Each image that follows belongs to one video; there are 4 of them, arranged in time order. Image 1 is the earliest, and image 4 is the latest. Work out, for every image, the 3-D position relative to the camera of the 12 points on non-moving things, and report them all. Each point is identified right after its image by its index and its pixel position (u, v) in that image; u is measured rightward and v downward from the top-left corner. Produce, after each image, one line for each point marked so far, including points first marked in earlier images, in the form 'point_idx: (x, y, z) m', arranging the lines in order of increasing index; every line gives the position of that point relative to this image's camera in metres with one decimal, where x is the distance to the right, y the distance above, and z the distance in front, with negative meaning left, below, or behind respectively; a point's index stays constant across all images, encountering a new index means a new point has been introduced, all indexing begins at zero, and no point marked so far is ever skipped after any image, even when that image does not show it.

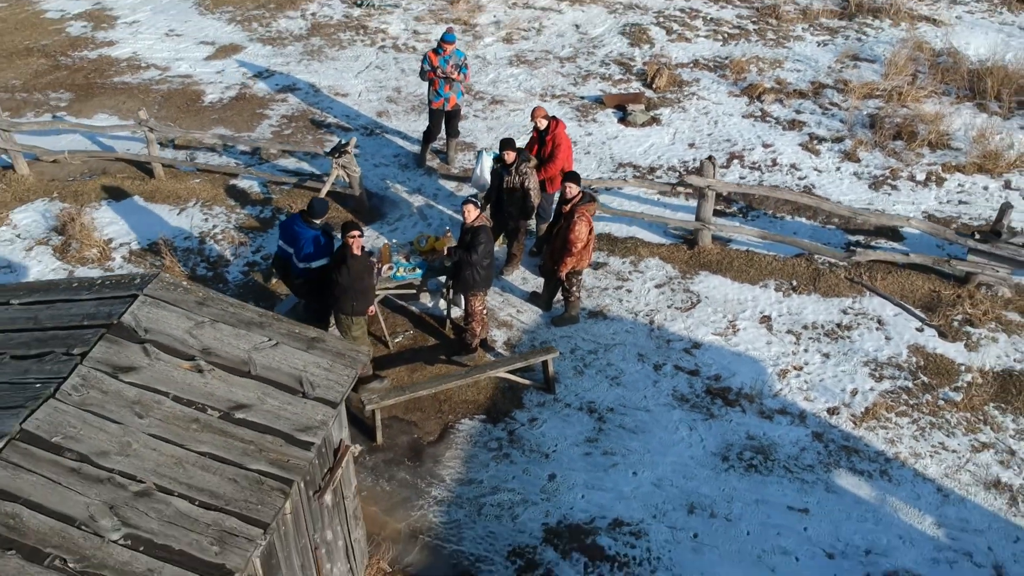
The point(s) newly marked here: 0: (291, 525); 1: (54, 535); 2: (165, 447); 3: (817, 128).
0: (-0.8, -0.9, +3.7) m
1: (-1.4, -0.8, +3.1) m
2: (-1.2, -0.5, +3.5) m
3: (+2.6, +1.4, +8.4) m
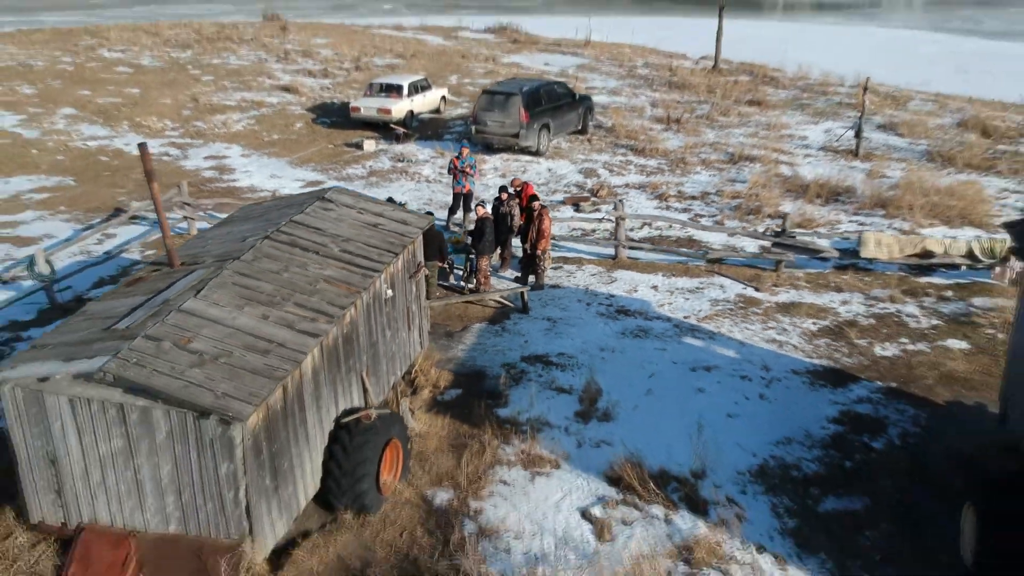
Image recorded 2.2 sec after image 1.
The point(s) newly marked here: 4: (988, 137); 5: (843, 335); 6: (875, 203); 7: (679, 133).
0: (-0.9, +0.1, +8.0) m
1: (-1.5, +0.3, +7.4) m
2: (-1.3, +0.4, +7.8) m
3: (+2.5, +1.0, +13.1) m
4: (+8.5, +2.7, +17.3) m
5: (+3.2, -0.5, +9.5) m
6: (+4.8, +1.1, +13.0) m
7: (+3.0, +2.7, +17.4) m
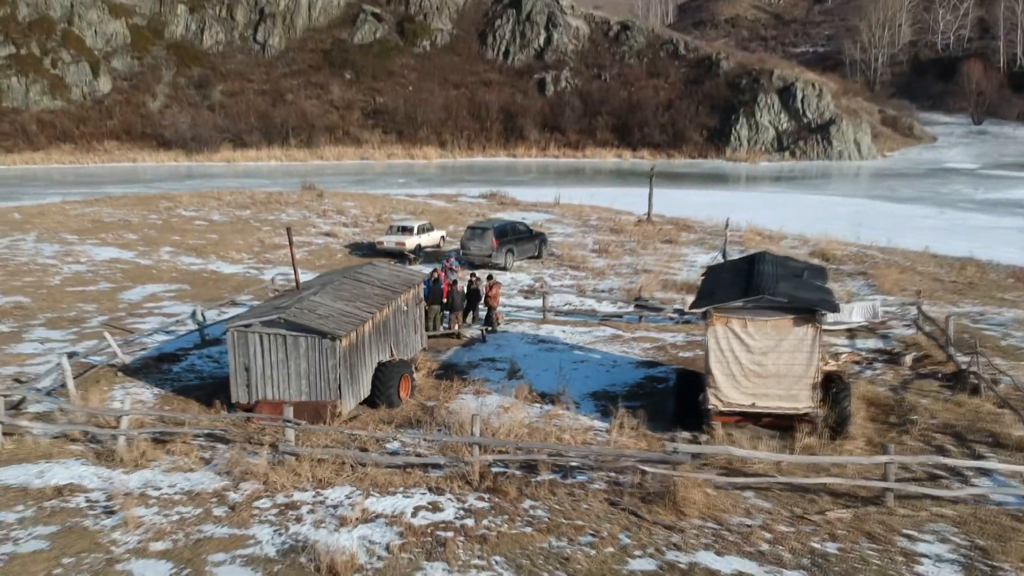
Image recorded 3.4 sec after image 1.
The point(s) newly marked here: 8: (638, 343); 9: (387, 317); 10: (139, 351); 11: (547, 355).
0: (-1.6, -0.3, +15.1) m
1: (-2.2, +0.1, +14.6) m
2: (-2.0, +0.1, +15.0) m
3: (+1.9, -0.2, +20.3) m
4: (+7.9, +0.7, +24.6) m
5: (+2.6, -1.0, +16.4) m
6: (+4.2, -0.1, +20.1) m
7: (+2.4, +0.8, +24.8) m
8: (+2.2, -0.9, +16.8) m
9: (-1.8, -0.4, +14.2) m
10: (-6.4, -1.1, +16.8) m
11: (+0.6, -1.1, +16.2) m
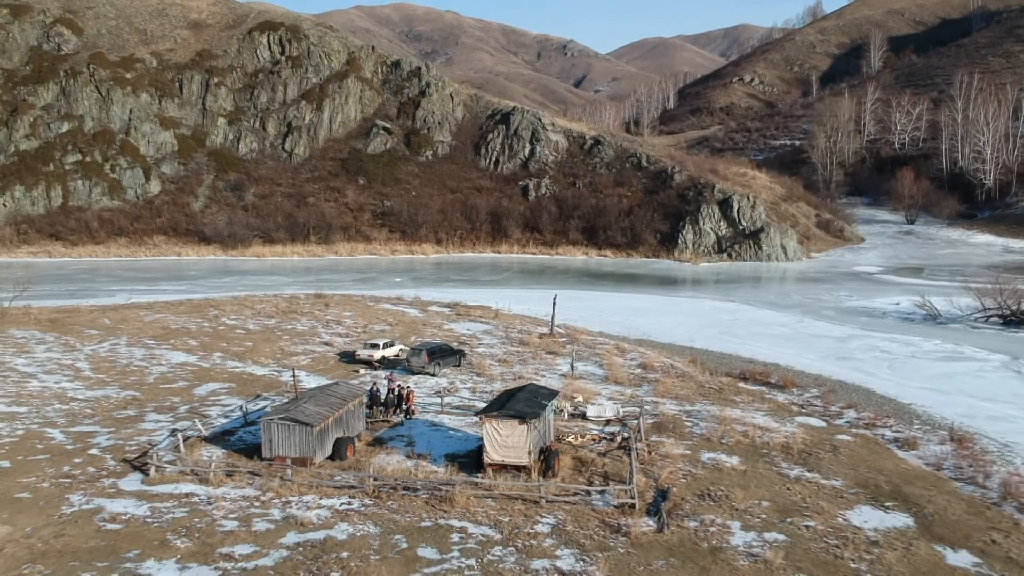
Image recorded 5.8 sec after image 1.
0: (-4.6, -3.5, +28.7) m
1: (-5.2, -3.1, +28.2) m
2: (-5.0, -3.1, +28.7) m
3: (-0.9, -3.8, +33.8) m
4: (+5.1, -3.2, +38.1) m
5: (-0.4, -4.4, +29.9) m
6: (+1.3, -3.7, +33.6) m
7: (-0.4, -3.1, +38.4) m
8: (-0.8, -4.3, +30.3) m
9: (-4.8, -3.6, +27.8) m
10: (-9.4, -4.4, +30.5) m
11: (-2.4, -4.4, +29.7) m
